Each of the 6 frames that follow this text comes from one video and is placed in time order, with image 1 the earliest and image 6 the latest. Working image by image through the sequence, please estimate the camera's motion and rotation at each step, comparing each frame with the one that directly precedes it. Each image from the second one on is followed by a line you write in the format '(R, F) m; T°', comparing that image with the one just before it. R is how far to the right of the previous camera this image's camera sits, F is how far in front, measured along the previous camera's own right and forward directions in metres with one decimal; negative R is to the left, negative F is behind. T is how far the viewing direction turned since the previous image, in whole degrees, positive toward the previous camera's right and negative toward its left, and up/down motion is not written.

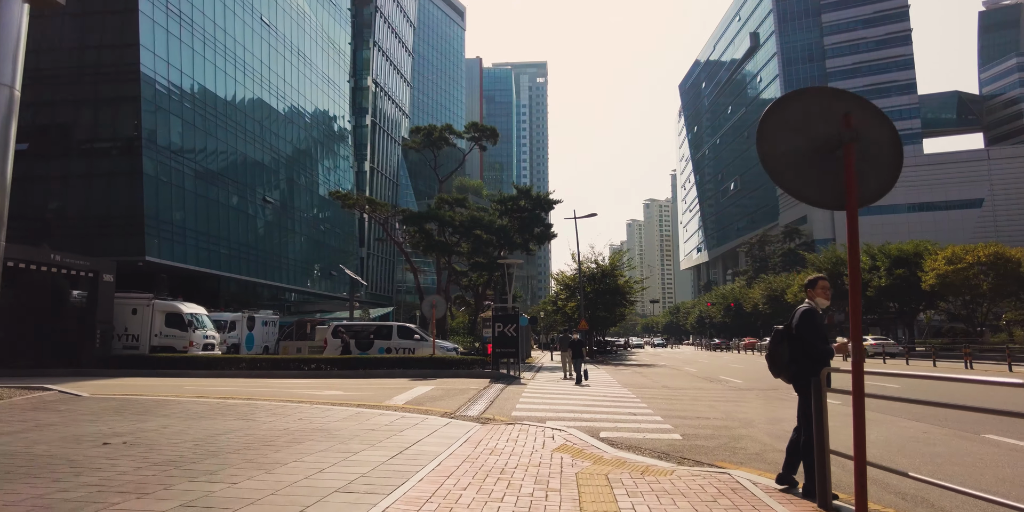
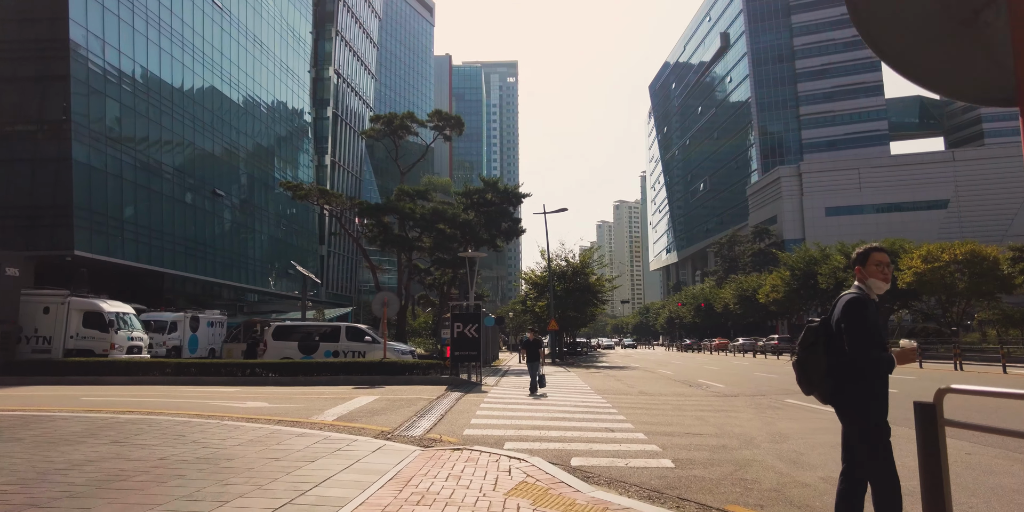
(+0.3, +2.1) m; +3°
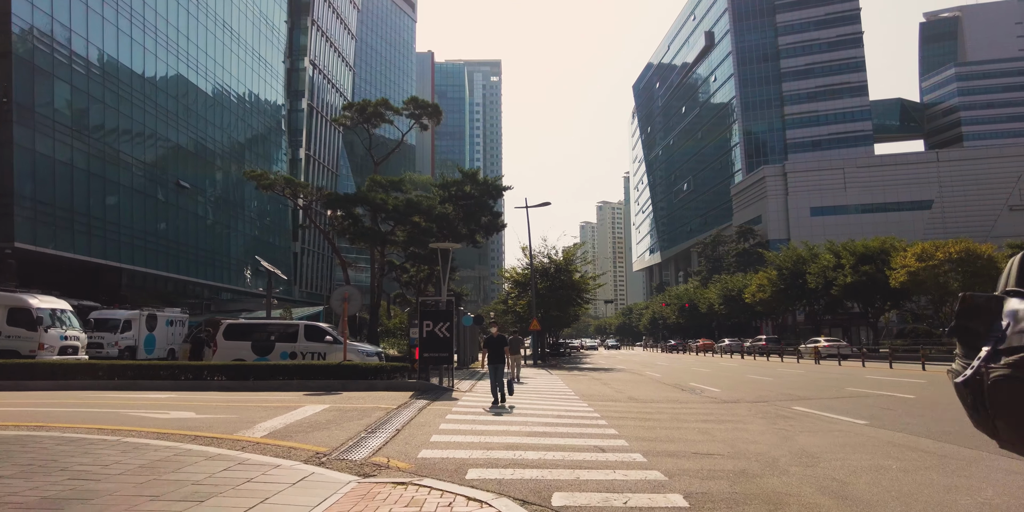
(+0.2, +1.9) m; +1°
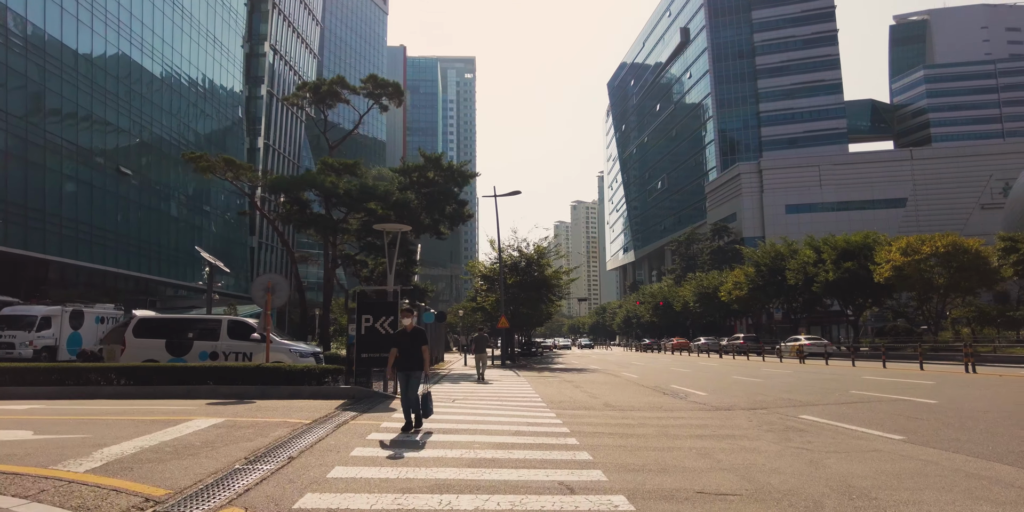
(+0.4, +2.5) m; +2°
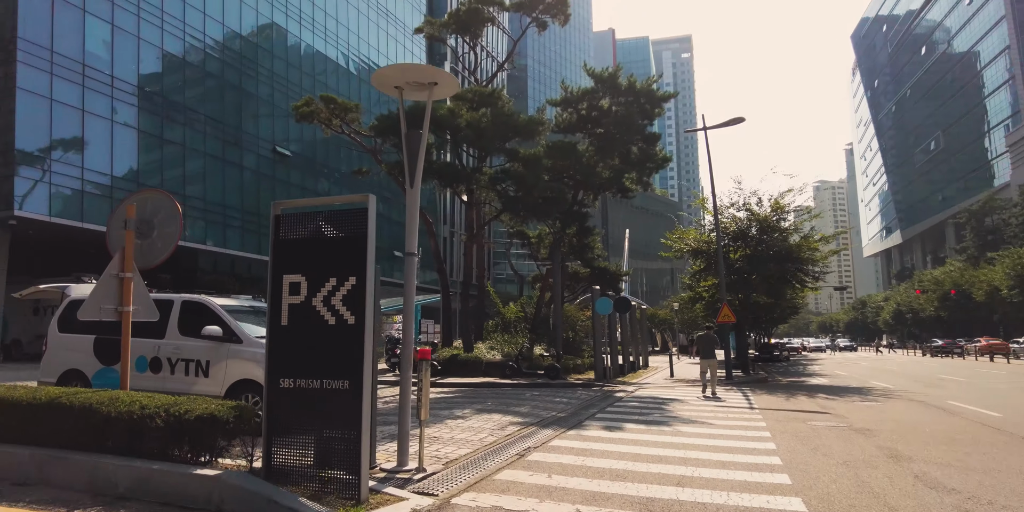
(+0.3, +9.5) m; -19°
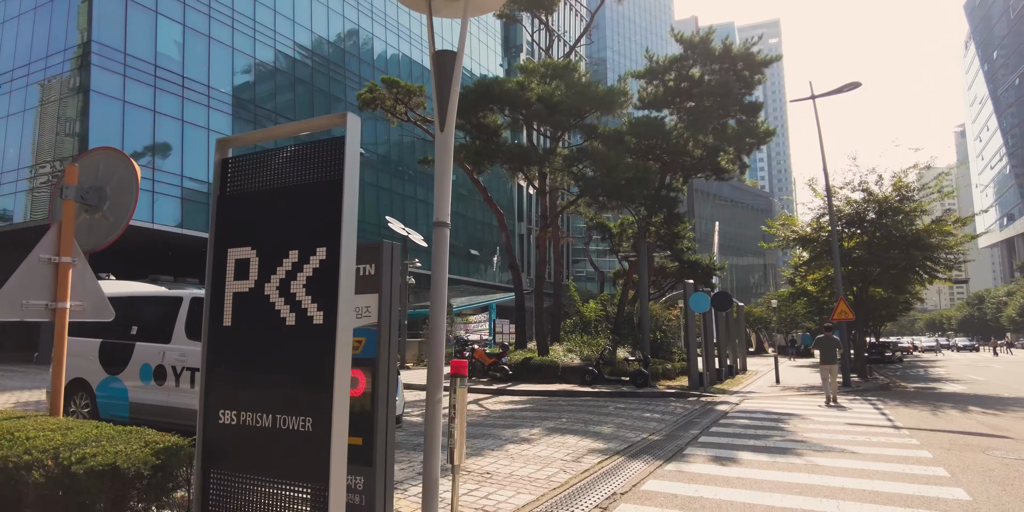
(+0.1, +2.0) m; -7°
